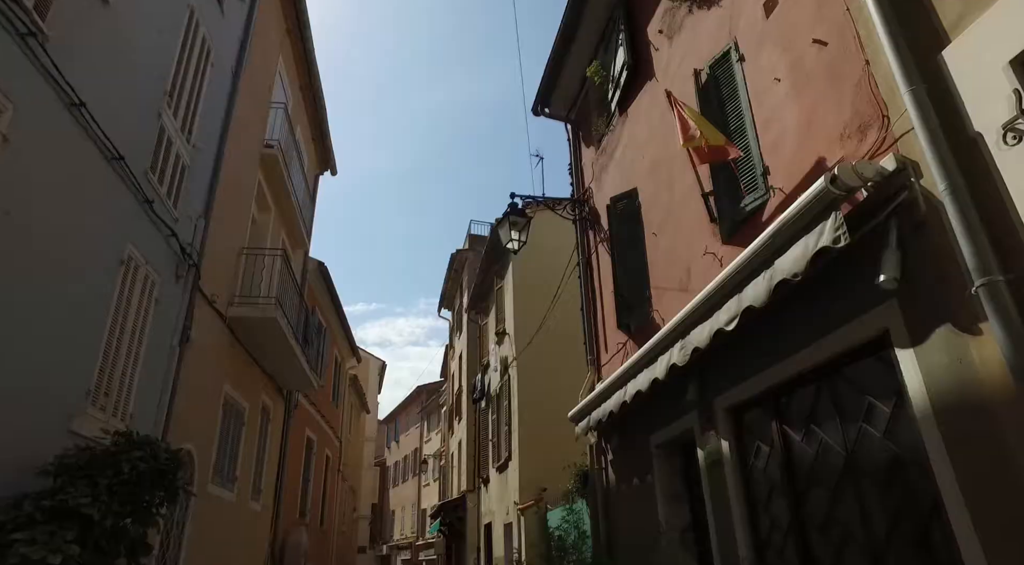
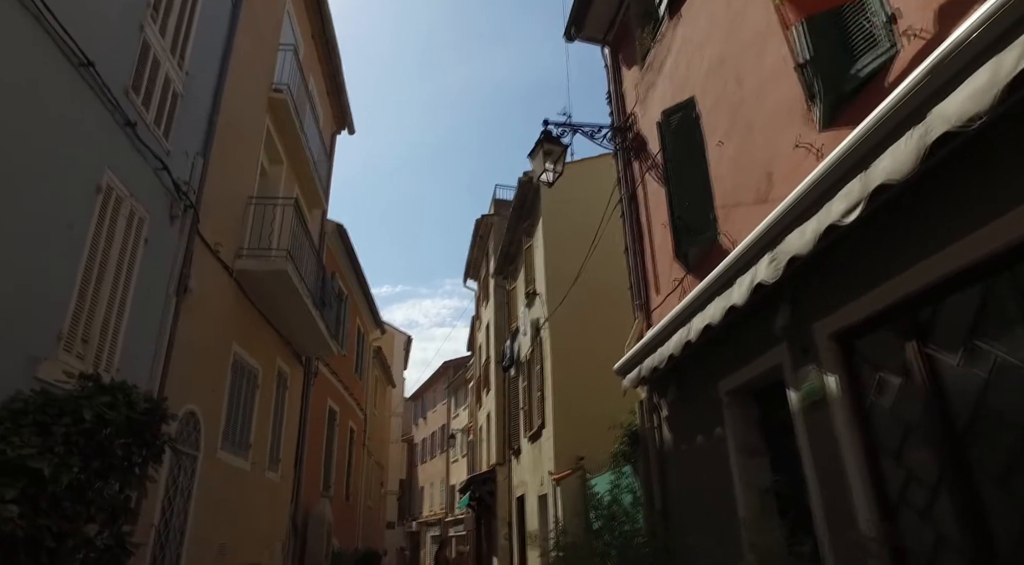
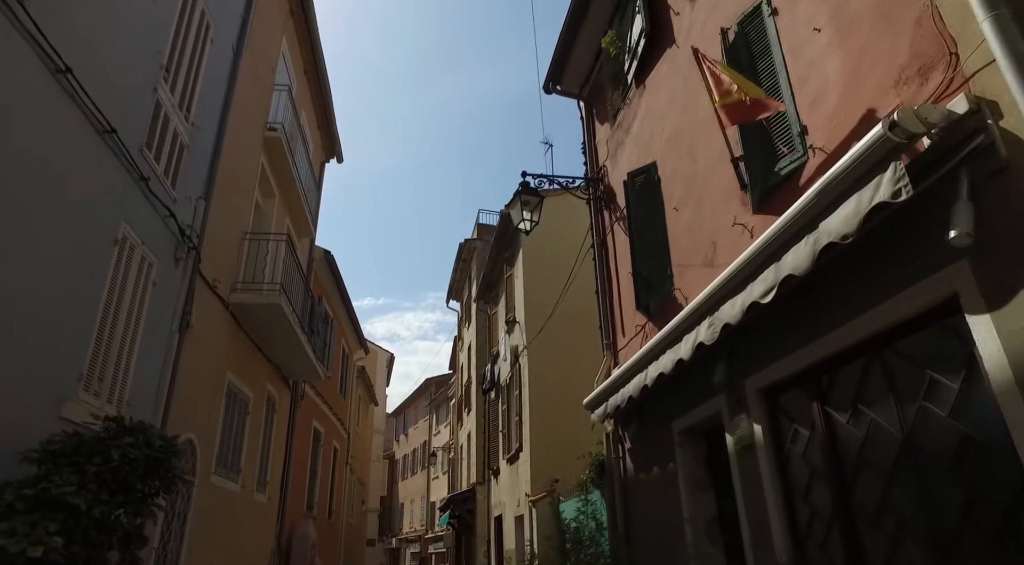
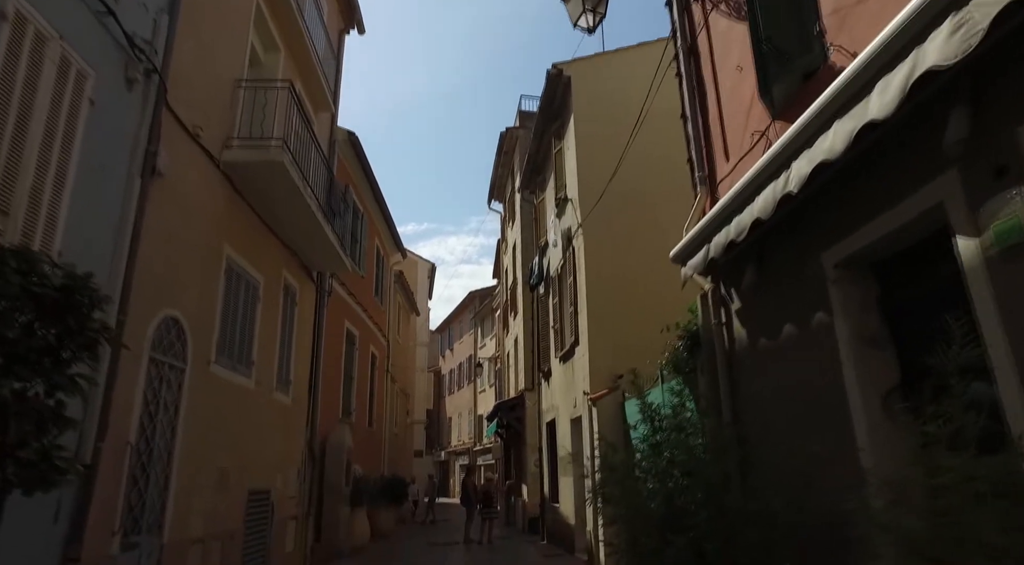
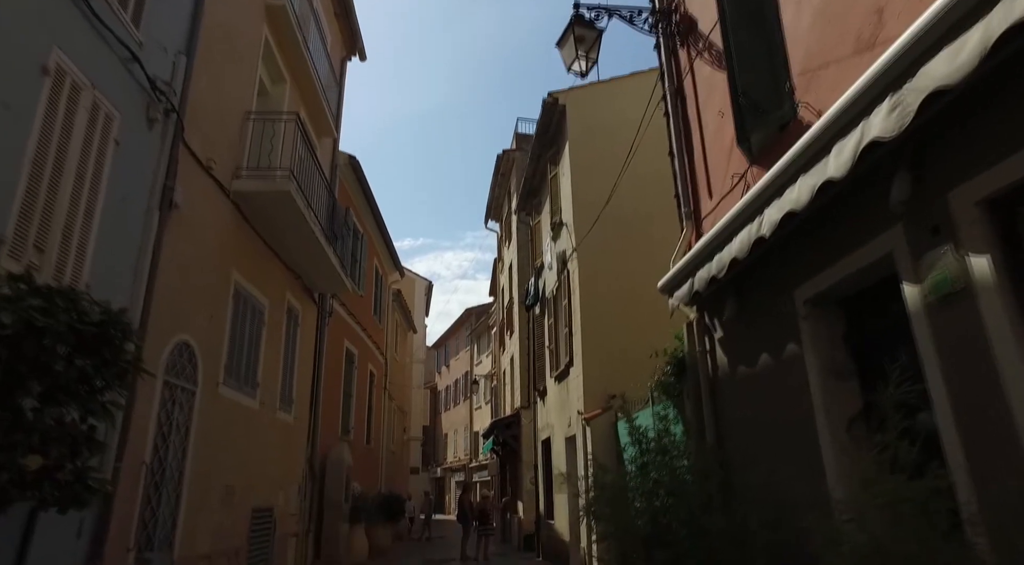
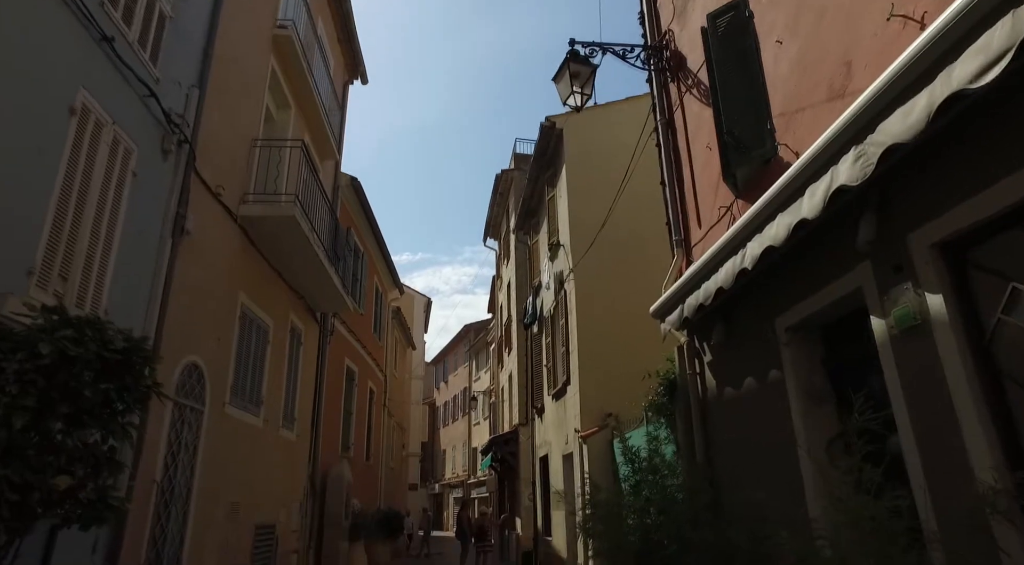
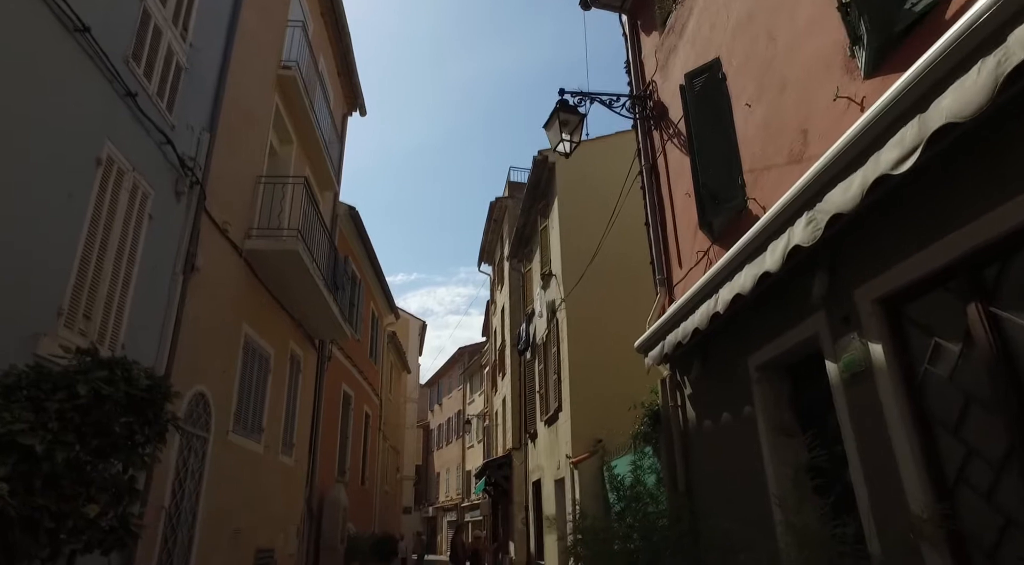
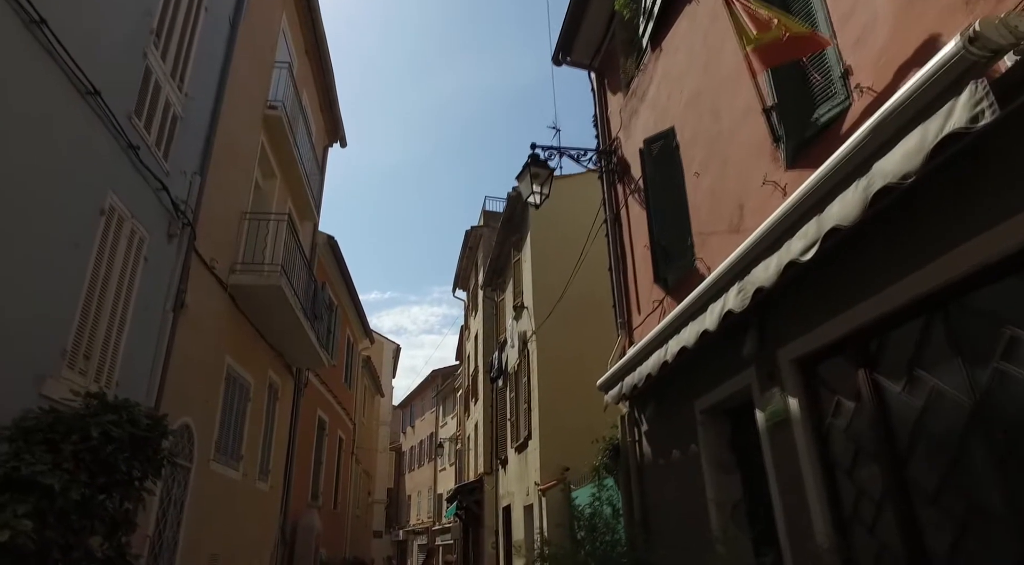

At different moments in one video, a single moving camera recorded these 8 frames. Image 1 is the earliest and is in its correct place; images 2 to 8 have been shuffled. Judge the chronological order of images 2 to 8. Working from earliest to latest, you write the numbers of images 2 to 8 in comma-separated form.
3, 8, 2, 7, 6, 5, 4
